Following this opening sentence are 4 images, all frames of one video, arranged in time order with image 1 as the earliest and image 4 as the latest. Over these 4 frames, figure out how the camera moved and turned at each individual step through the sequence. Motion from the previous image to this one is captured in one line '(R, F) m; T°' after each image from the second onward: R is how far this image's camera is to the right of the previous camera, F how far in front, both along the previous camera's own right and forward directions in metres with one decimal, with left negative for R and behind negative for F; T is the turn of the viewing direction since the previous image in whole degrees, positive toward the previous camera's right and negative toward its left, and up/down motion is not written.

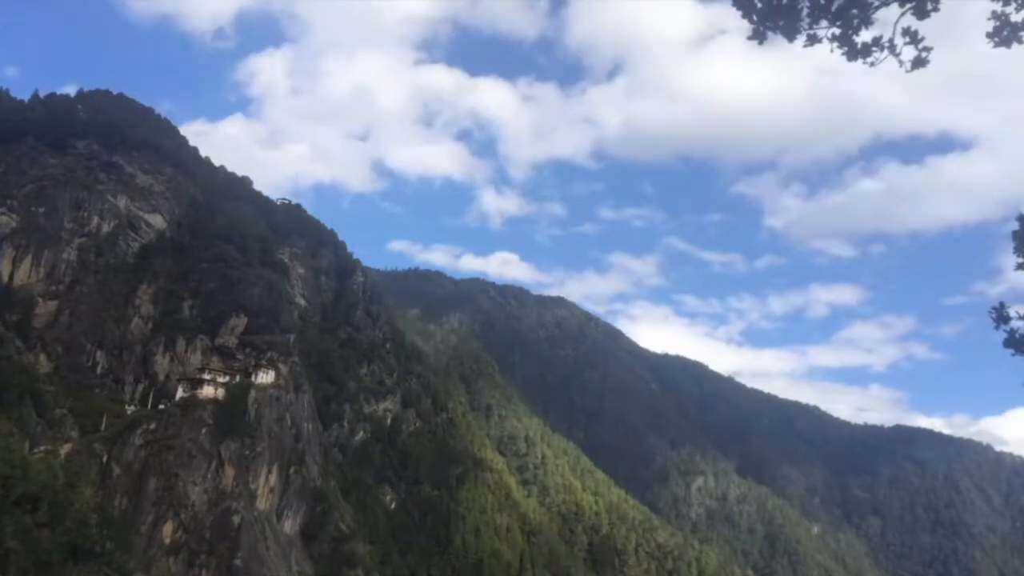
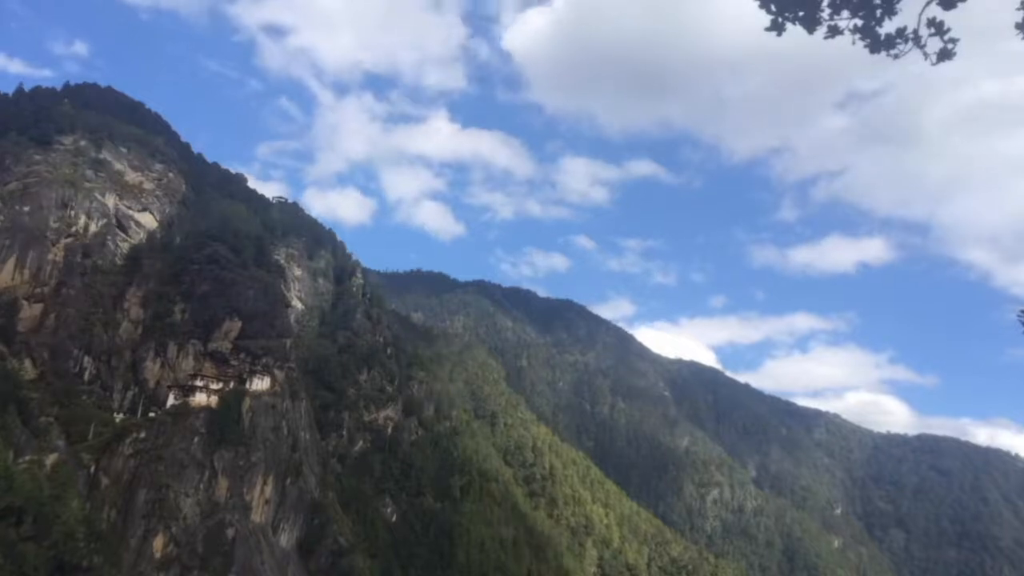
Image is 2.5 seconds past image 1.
(+0.3, +6.0) m; -1°
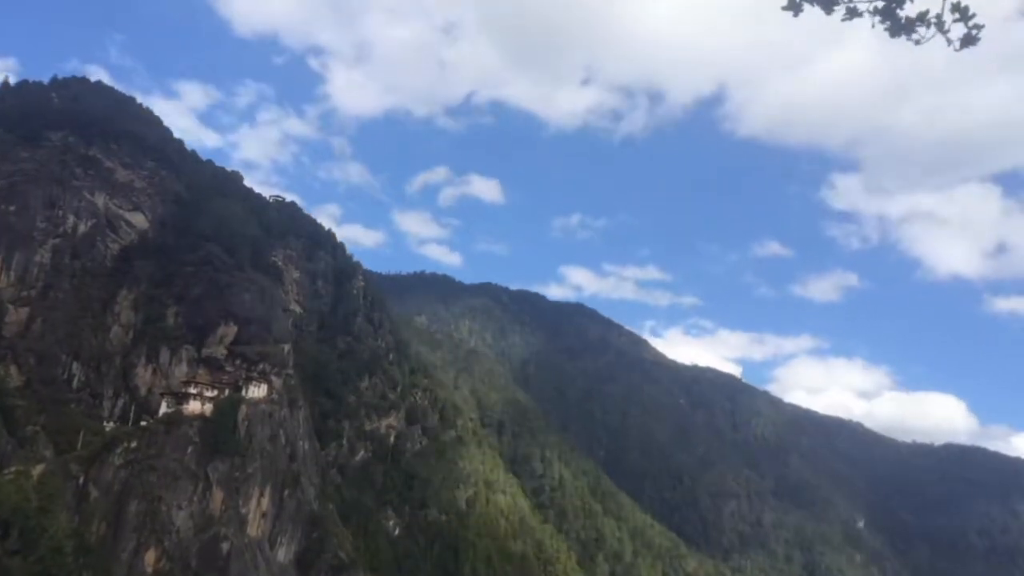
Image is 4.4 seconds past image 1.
(0.0, +5.6) m; 0°
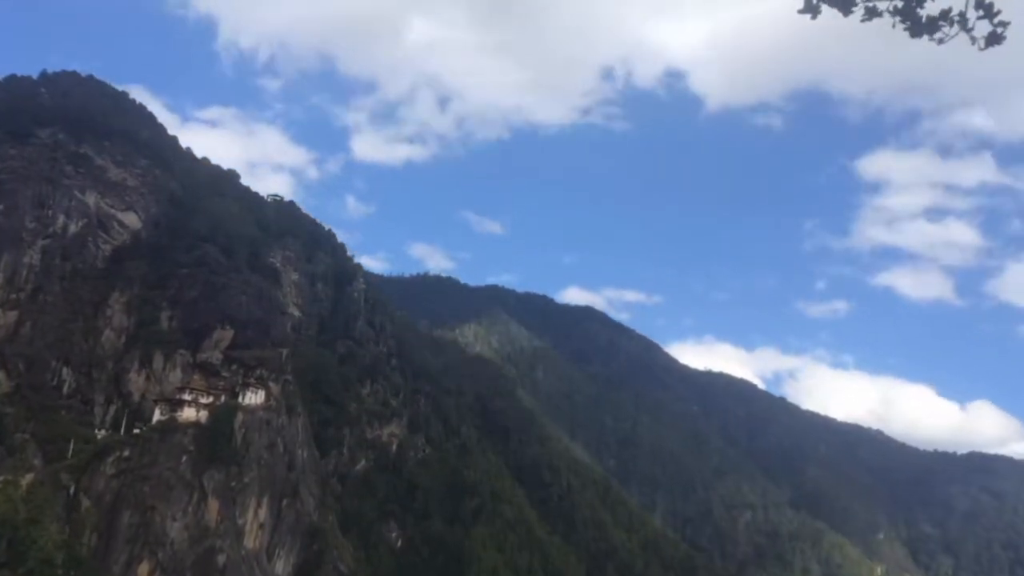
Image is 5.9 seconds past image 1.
(0.0, +4.6) m; 0°
